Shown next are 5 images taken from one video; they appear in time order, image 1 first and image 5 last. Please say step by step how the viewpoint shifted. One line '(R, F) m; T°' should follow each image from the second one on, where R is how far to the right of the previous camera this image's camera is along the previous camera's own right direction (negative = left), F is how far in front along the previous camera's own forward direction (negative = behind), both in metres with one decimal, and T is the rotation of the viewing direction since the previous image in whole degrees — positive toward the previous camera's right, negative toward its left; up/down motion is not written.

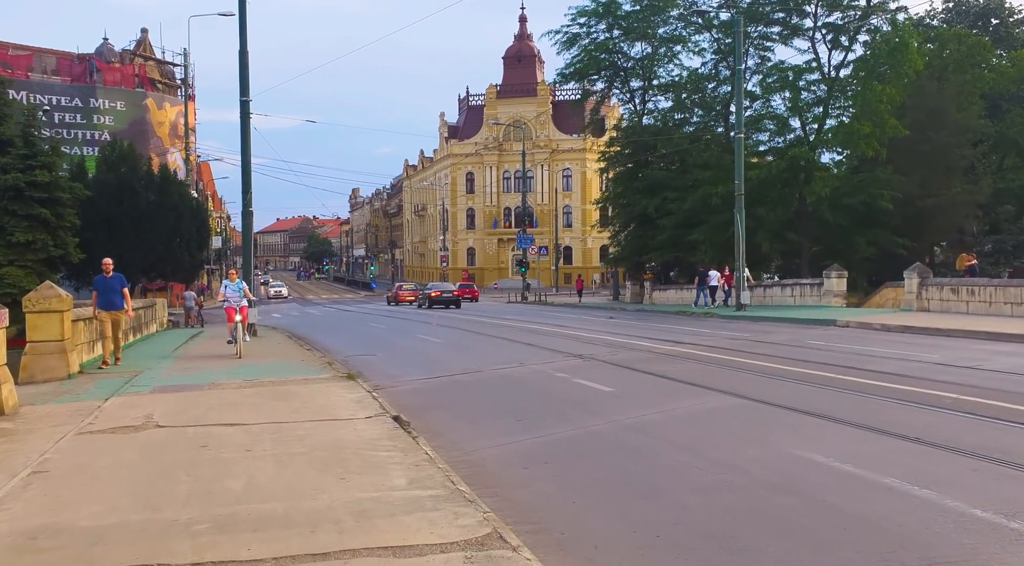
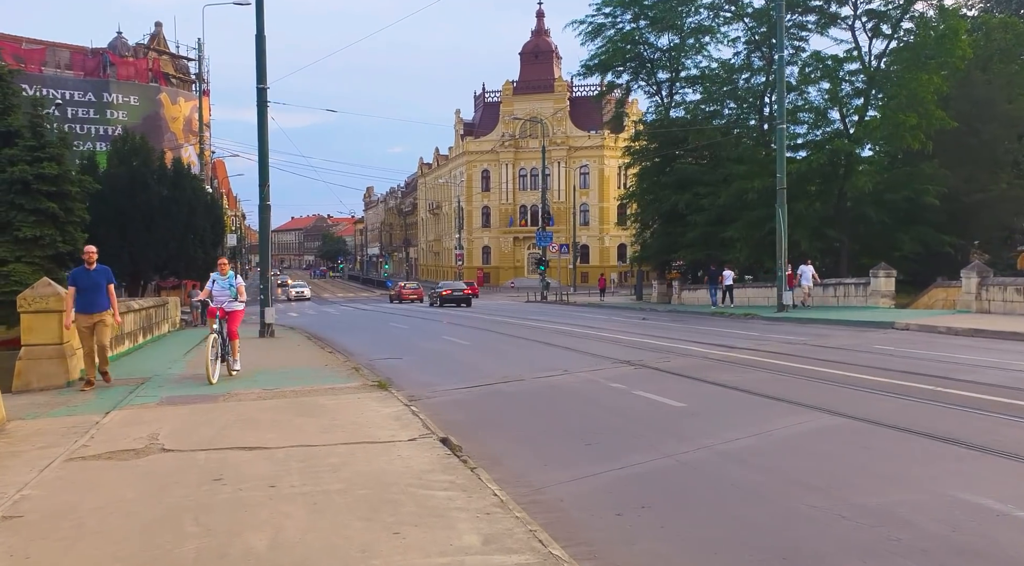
(-0.6, +1.3) m; -1°
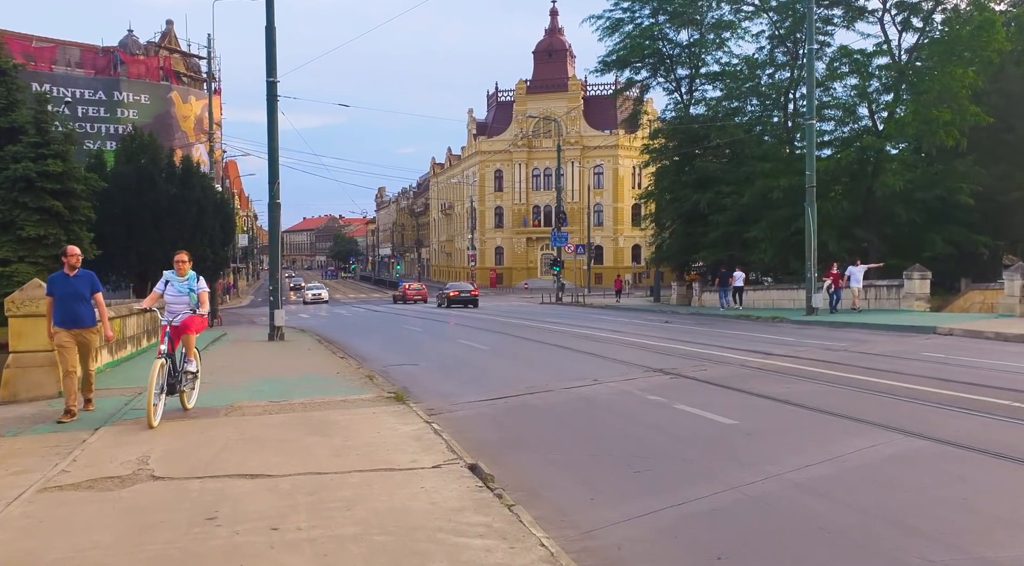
(-0.2, +0.9) m; -1°
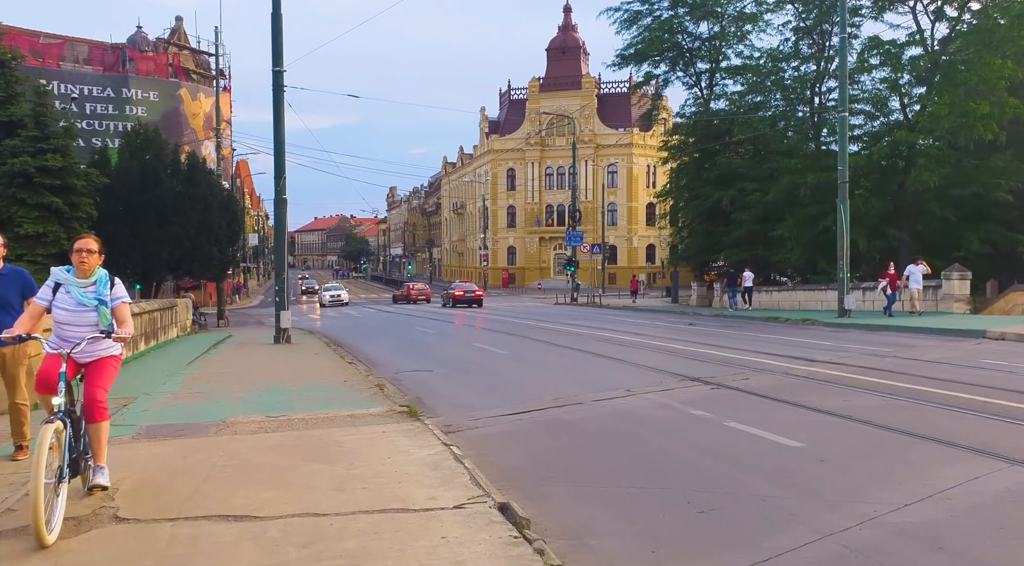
(-0.2, +1.1) m; -1°
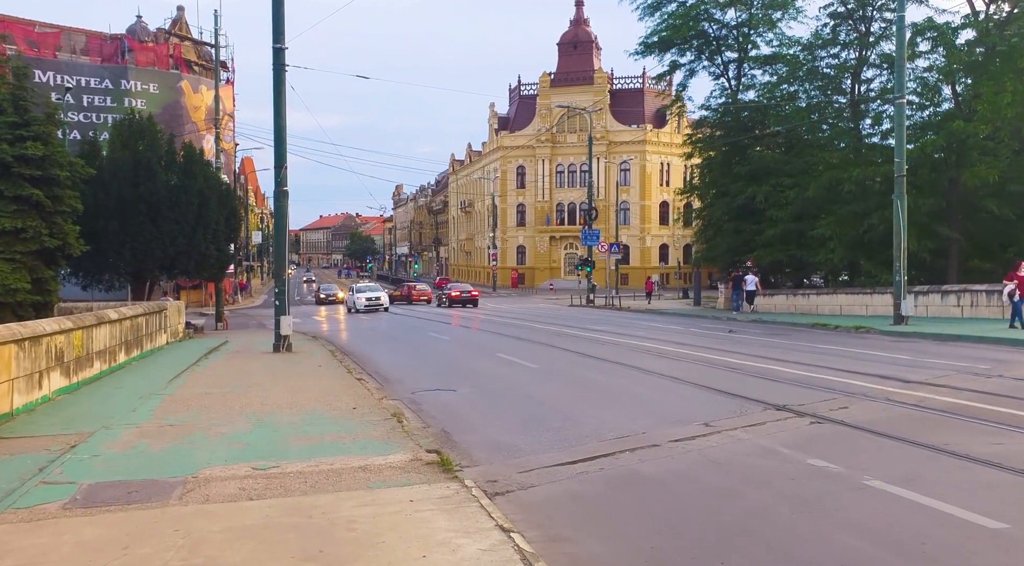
(-0.5, +2.0) m; 0°
